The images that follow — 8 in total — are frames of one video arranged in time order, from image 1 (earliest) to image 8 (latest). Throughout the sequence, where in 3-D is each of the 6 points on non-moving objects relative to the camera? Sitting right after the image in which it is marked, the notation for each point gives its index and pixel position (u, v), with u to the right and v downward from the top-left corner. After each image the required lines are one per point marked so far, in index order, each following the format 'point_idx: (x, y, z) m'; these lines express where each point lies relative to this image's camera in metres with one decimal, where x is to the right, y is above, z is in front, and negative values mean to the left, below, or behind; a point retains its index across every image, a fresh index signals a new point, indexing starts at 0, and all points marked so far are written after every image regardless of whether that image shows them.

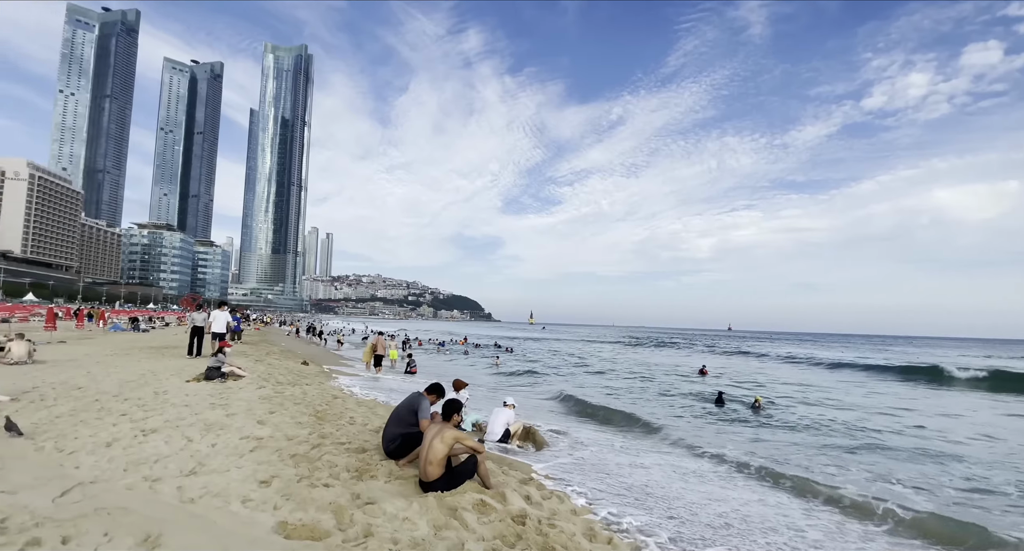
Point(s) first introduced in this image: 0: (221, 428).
0: (-4.2, -2.2, +7.2) m
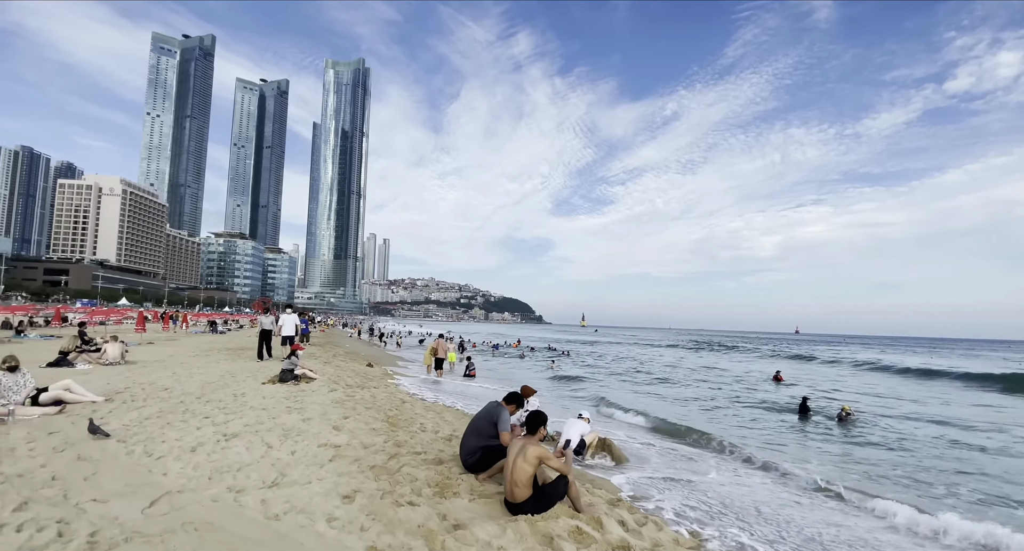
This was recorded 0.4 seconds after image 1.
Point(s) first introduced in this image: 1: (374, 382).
0: (-3.1, -2.3, +7.1) m
1: (-4.2, -3.2, +14.6) m
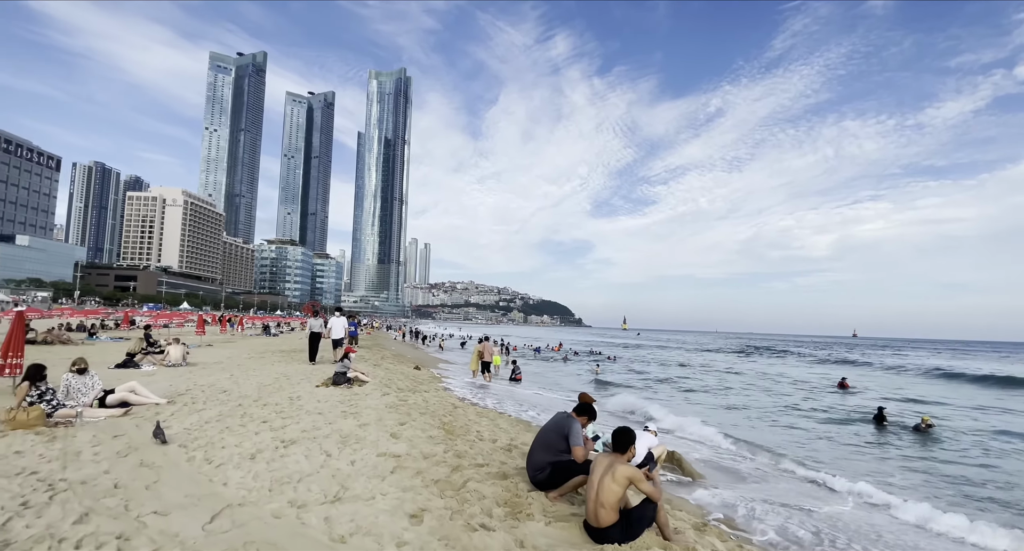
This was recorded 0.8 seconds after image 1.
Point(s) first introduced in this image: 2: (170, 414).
0: (-2.1, -2.3, +6.8) m
1: (-2.6, -3.3, +14.4) m
2: (-6.0, -2.4, +8.5) m
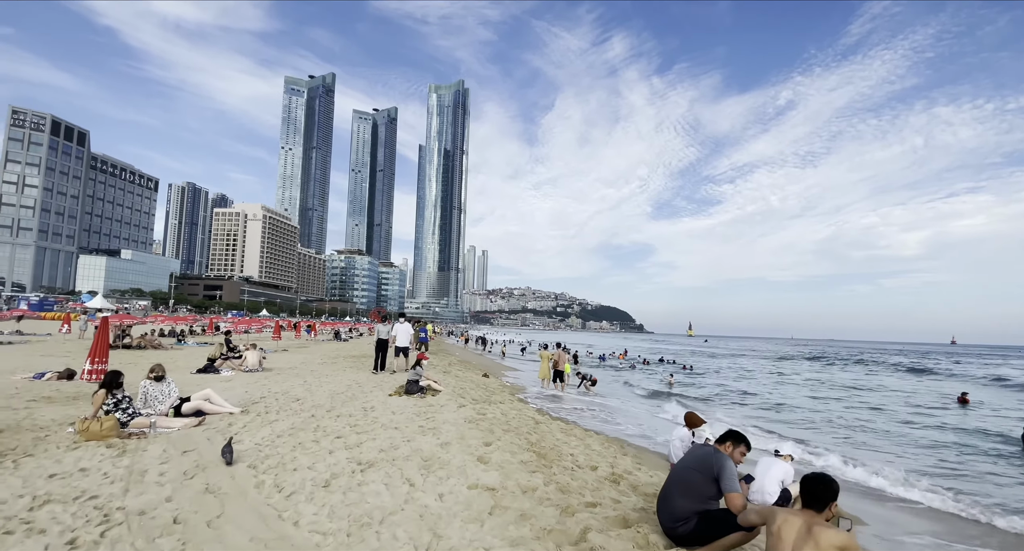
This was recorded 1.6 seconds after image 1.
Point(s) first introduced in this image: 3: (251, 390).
0: (-0.8, -2.3, +5.8) m
1: (-0.4, -3.3, +13.4) m
2: (-4.4, -2.5, +8.0) m
3: (-6.5, -2.9, +12.2) m
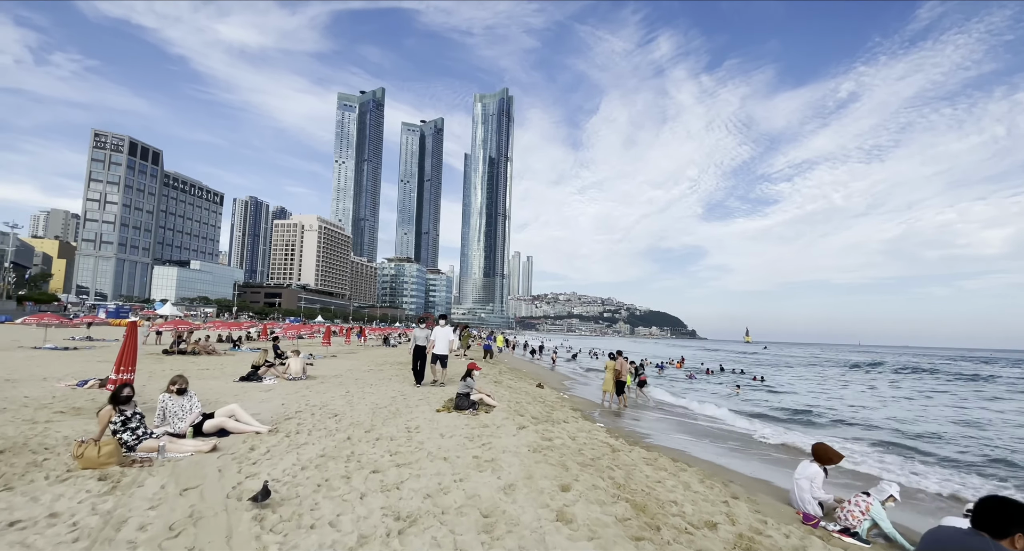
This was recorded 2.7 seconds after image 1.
0: (0.0, -2.1, +4.2) m
1: (+1.1, -3.3, +11.7) m
2: (-3.4, -2.4, +6.7) m
3: (-5.1, -2.9, +11.1) m
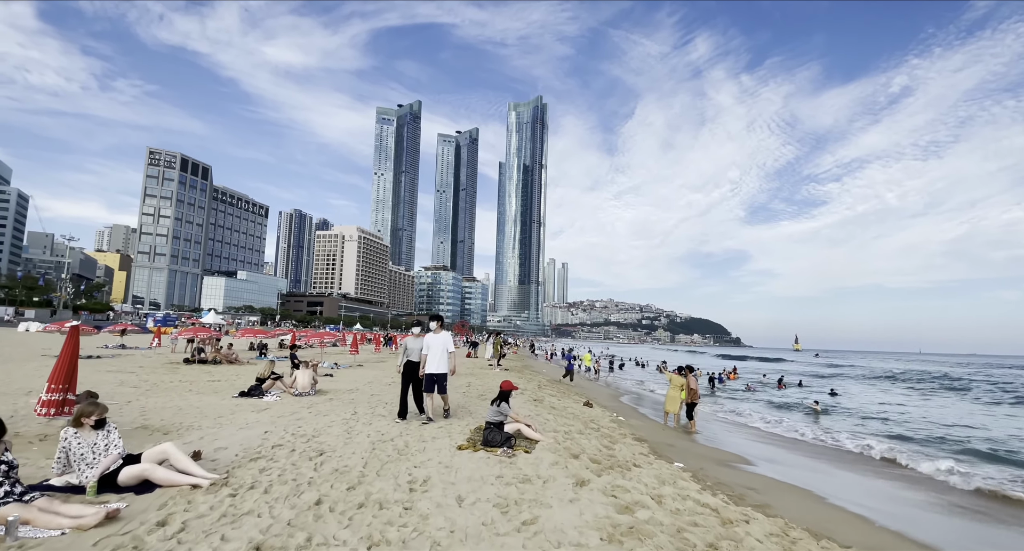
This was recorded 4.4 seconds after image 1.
0: (+0.3, -1.8, +1.4) m
1: (+2.0, -3.1, +8.8) m
2: (-2.9, -2.2, +4.2) m
3: (-4.3, -2.7, +8.7) m
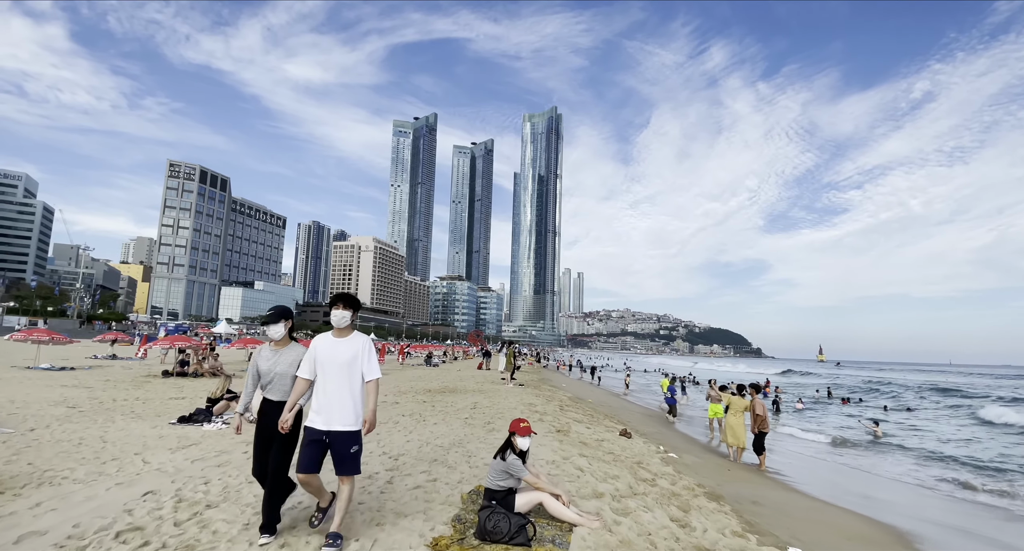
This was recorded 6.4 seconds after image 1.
0: (+0.2, -1.4, -1.7) m
1: (+2.2, -2.8, +5.6) m
2: (-2.8, -1.8, +1.2) m
3: (-4.1, -2.5, +5.7) m
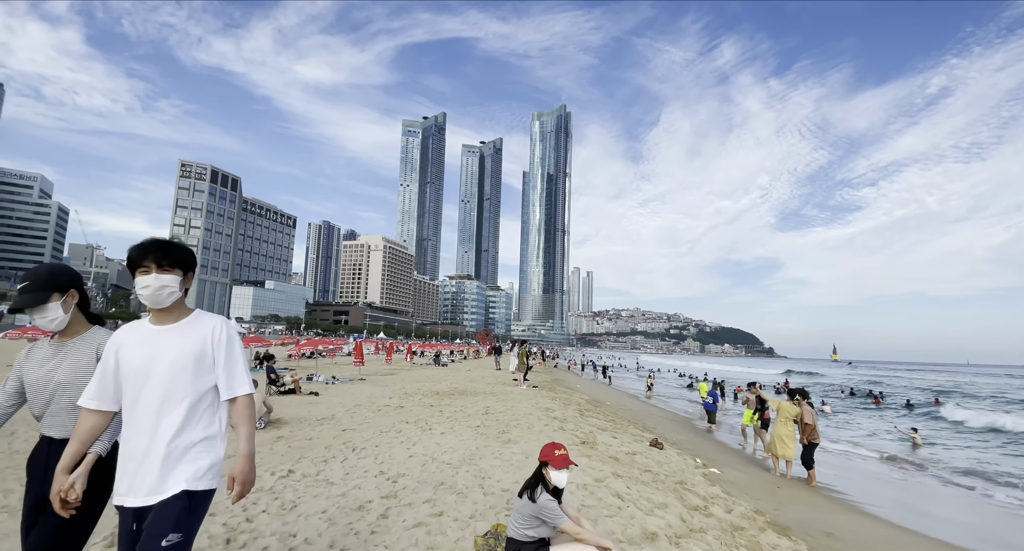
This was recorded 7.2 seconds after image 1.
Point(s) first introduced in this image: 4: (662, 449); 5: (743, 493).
0: (+0.3, -1.2, -2.9) m
1: (+2.4, -2.6, +4.3) m
2: (-2.7, -1.6, 0.0) m
3: (-3.8, -2.3, +4.5) m
4: (+3.0, -3.4, +9.5) m
5: (+3.5, -3.3, +7.5) m
